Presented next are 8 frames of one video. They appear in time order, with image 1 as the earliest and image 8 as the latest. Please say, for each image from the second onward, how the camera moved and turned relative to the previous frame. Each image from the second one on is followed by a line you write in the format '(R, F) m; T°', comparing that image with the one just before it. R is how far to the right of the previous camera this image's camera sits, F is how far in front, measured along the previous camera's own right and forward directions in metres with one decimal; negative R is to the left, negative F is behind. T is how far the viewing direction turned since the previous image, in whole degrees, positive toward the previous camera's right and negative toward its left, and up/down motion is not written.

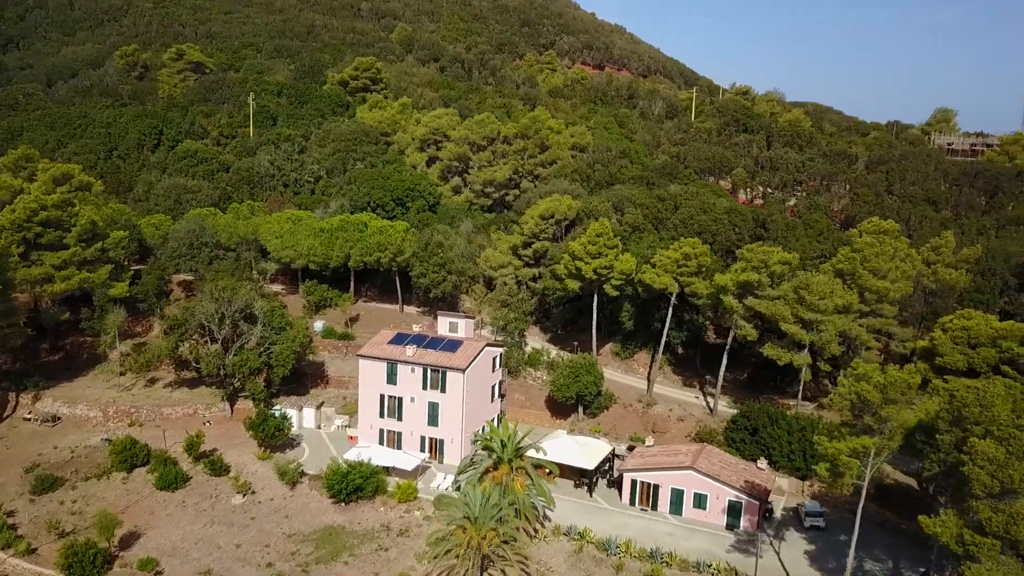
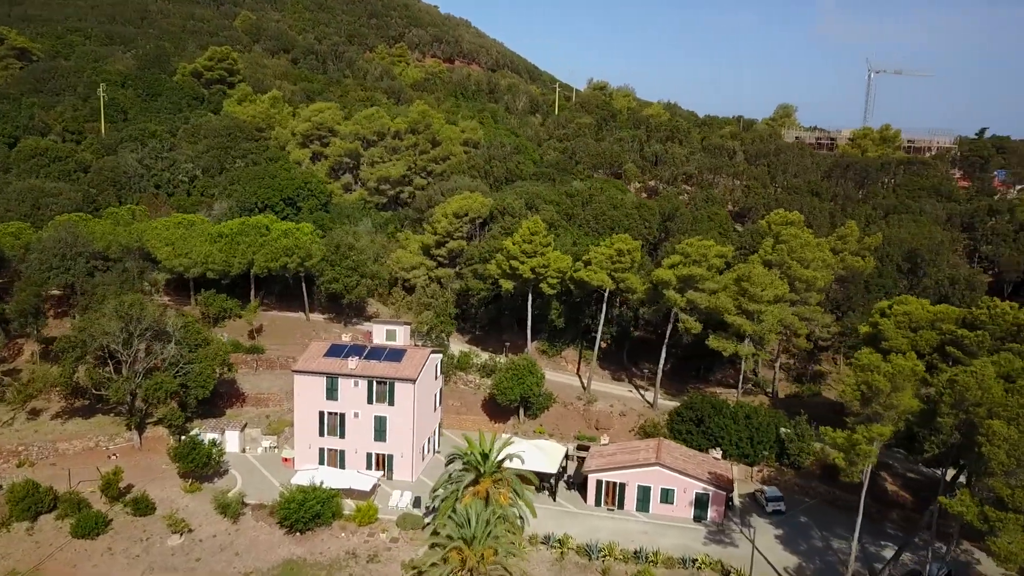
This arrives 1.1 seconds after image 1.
(-5.7, +2.0) m; +12°
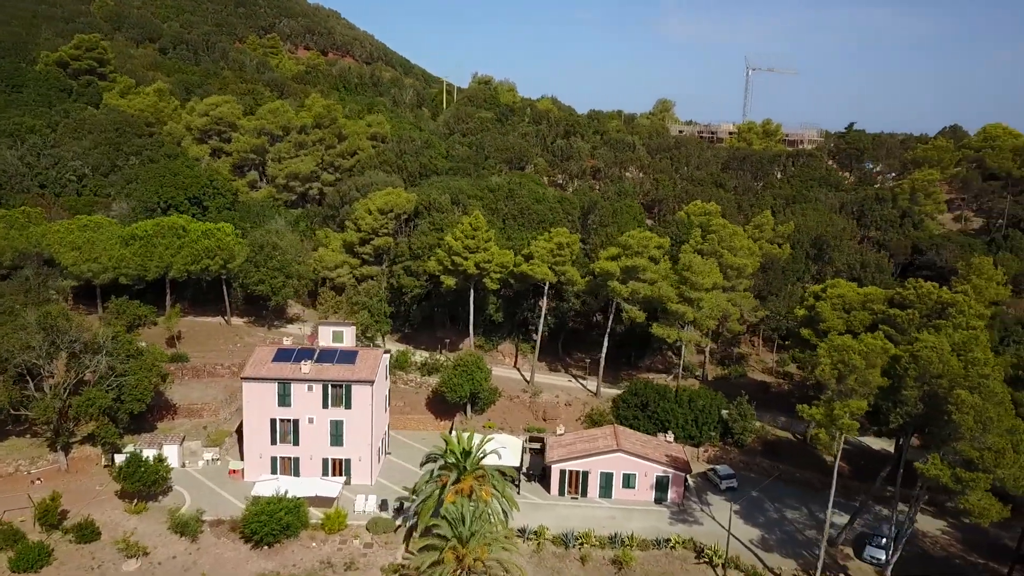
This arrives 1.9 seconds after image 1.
(-4.5, +0.3) m; +9°
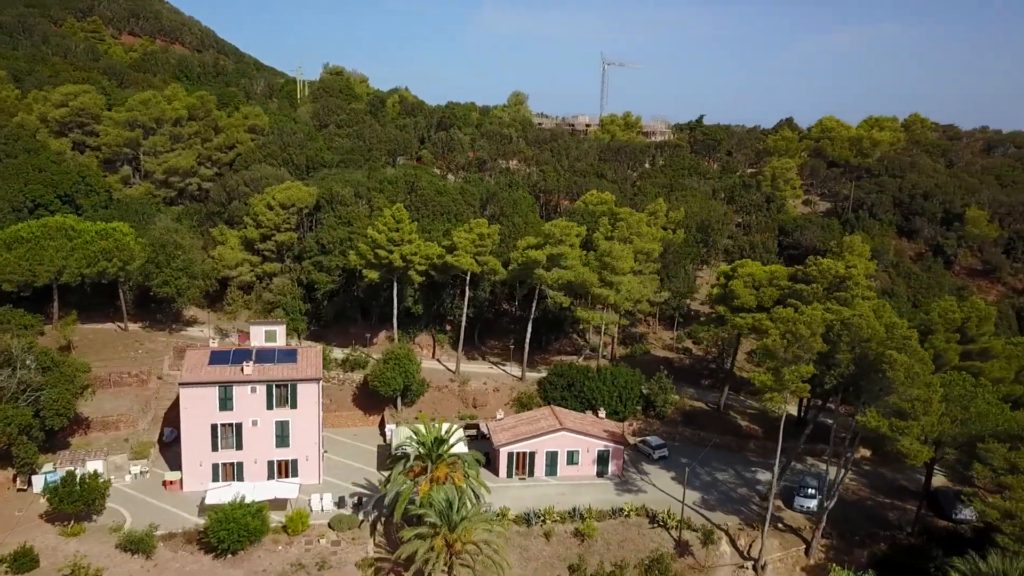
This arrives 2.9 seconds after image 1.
(-5.6, -0.4) m; +12°
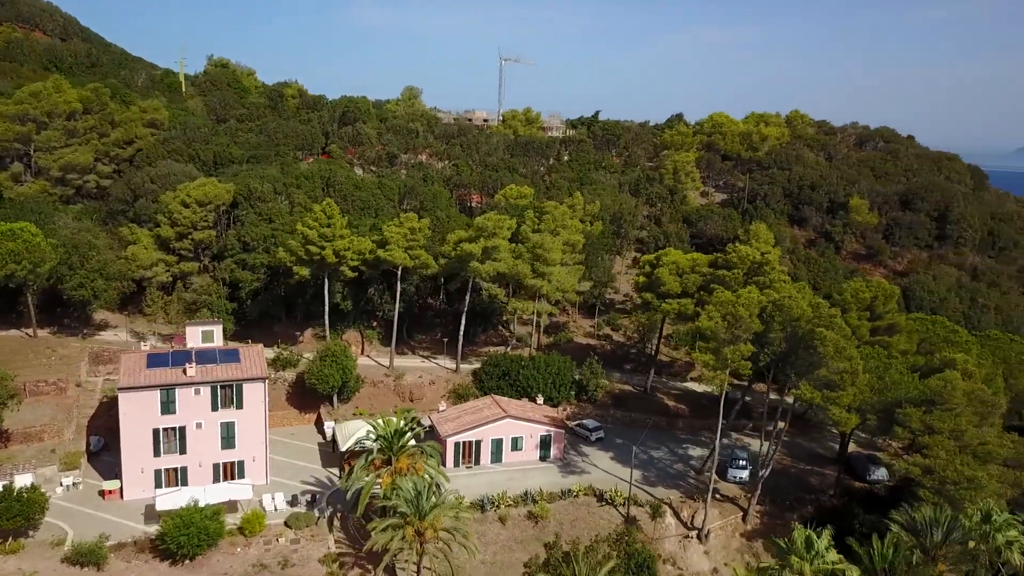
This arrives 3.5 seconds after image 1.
(-3.2, -0.7) m; +8°
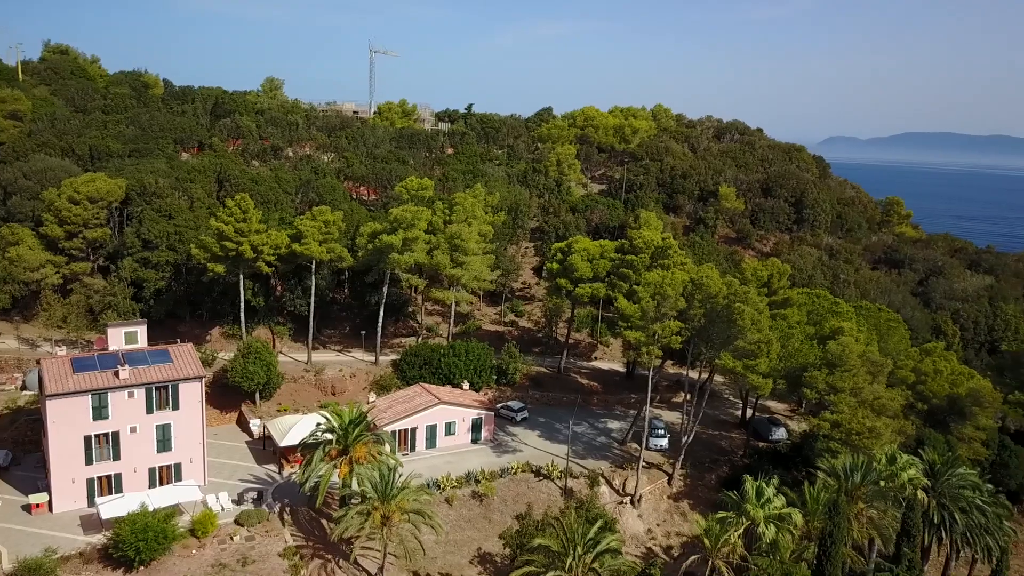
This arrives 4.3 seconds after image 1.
(-4.4, -1.1) m; +11°
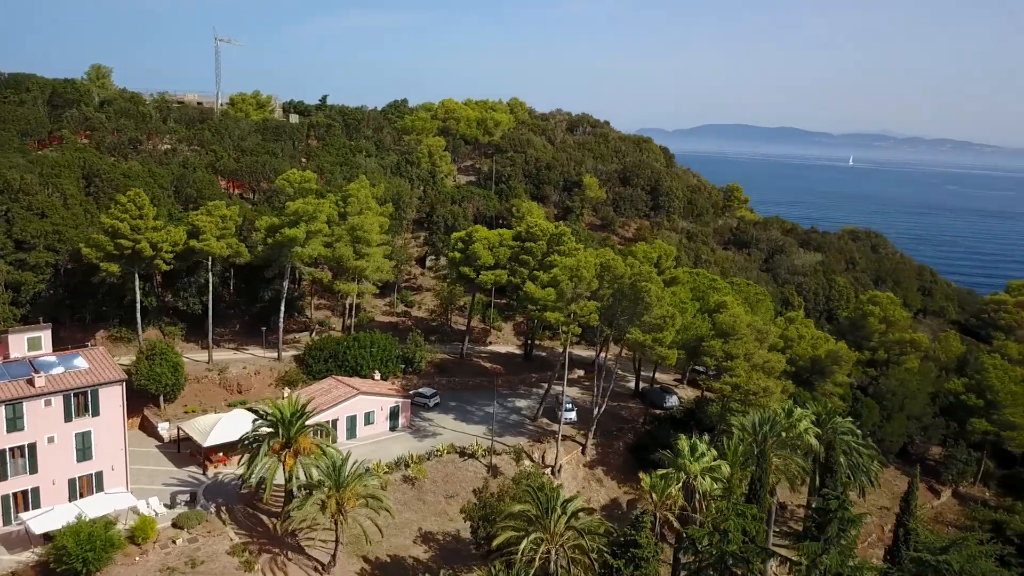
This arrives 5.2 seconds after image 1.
(-4.7, -1.2) m; +12°
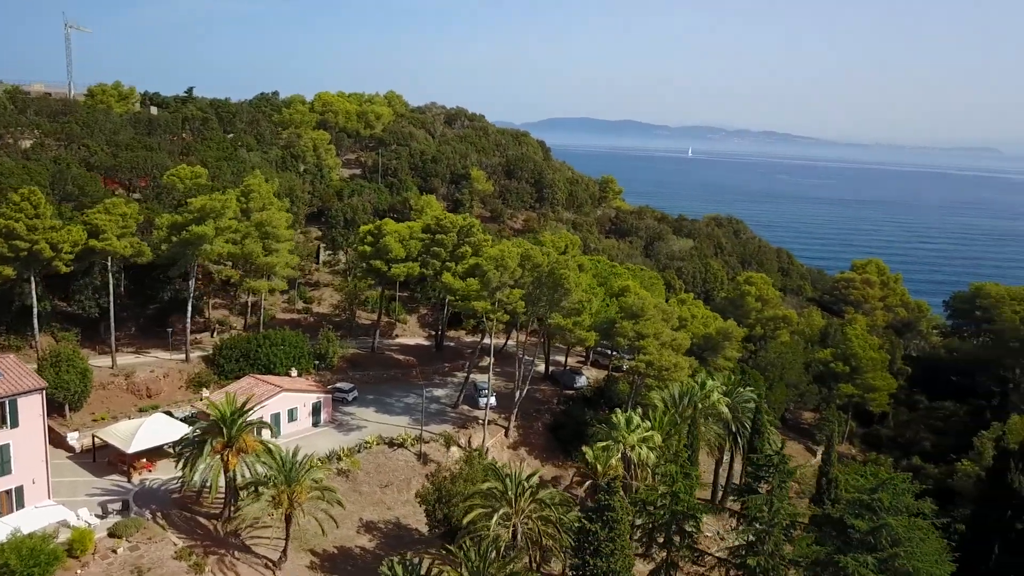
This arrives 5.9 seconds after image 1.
(-3.7, -1.0) m; +10°
